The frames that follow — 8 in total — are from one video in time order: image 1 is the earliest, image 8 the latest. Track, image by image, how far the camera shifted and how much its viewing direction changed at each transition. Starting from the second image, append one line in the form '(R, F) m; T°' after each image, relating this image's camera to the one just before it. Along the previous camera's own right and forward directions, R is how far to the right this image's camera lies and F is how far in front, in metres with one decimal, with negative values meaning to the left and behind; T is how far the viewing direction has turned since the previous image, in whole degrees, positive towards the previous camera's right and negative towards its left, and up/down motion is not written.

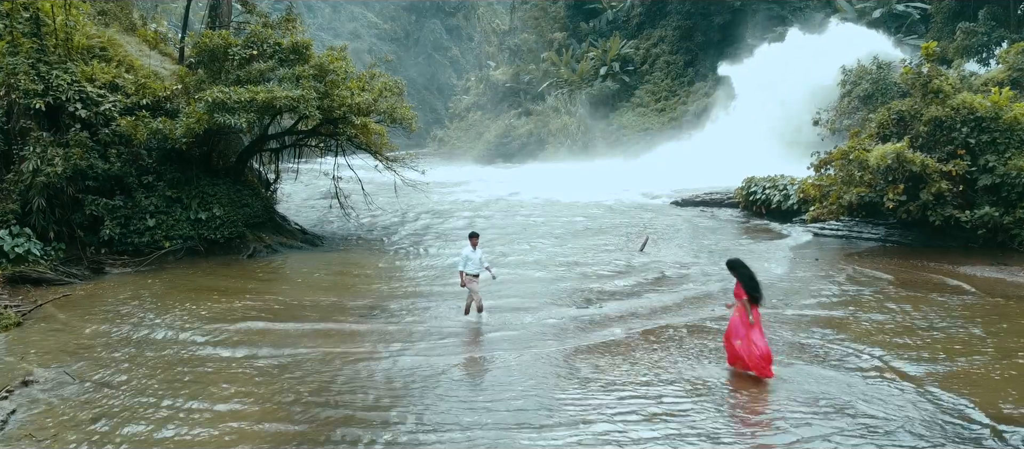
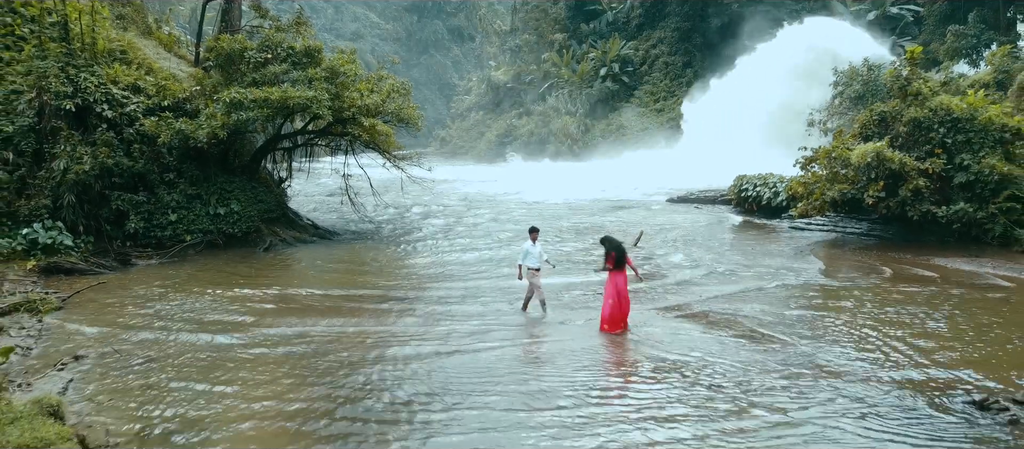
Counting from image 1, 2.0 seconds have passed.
(0.0, -0.6) m; 0°
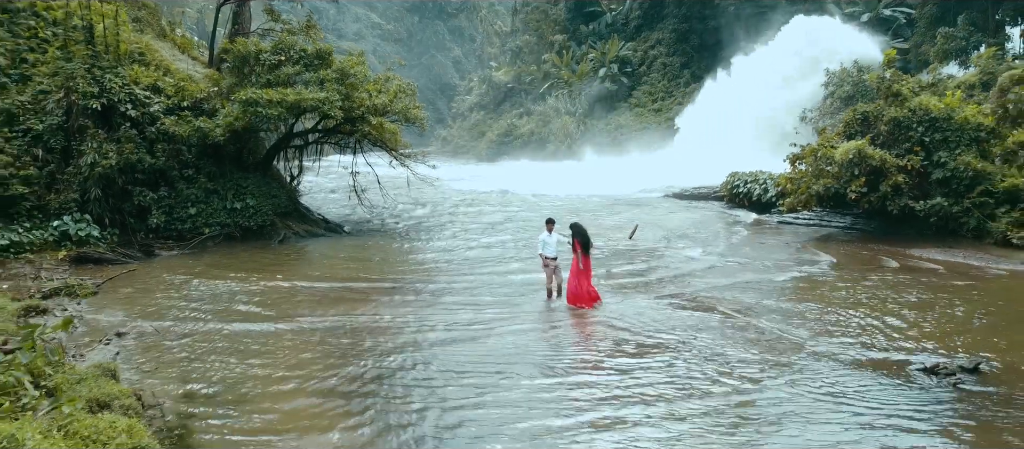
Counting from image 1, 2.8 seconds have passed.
(0.0, -0.6) m; 0°
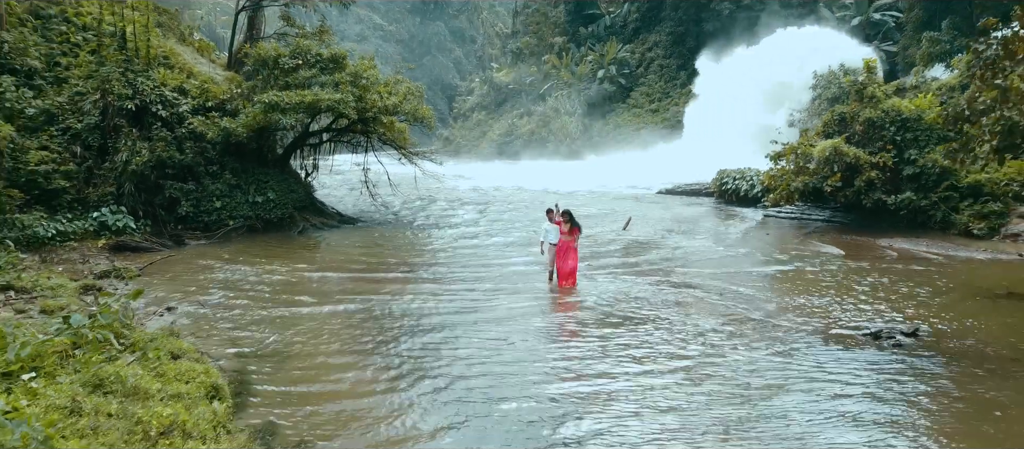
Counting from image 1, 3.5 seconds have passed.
(-0.1, -0.9) m; 0°
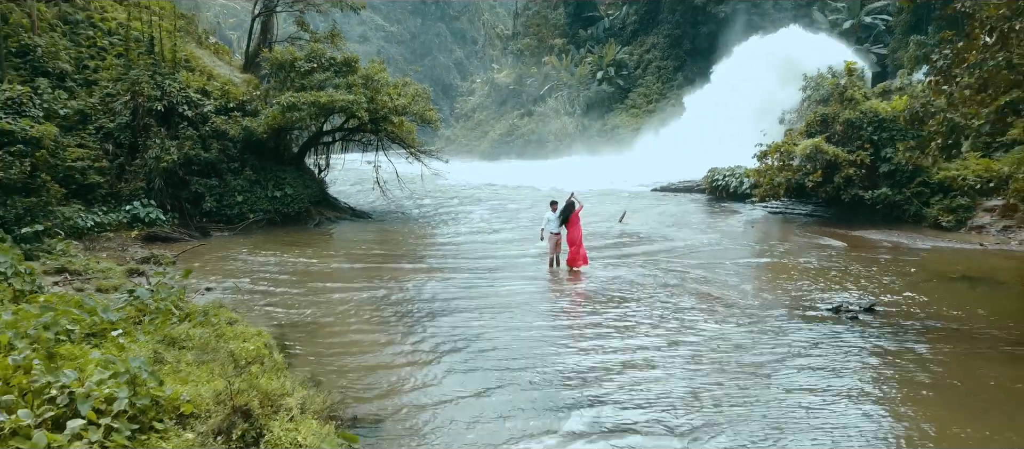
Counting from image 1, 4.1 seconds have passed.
(-0.1, -0.9) m; 0°
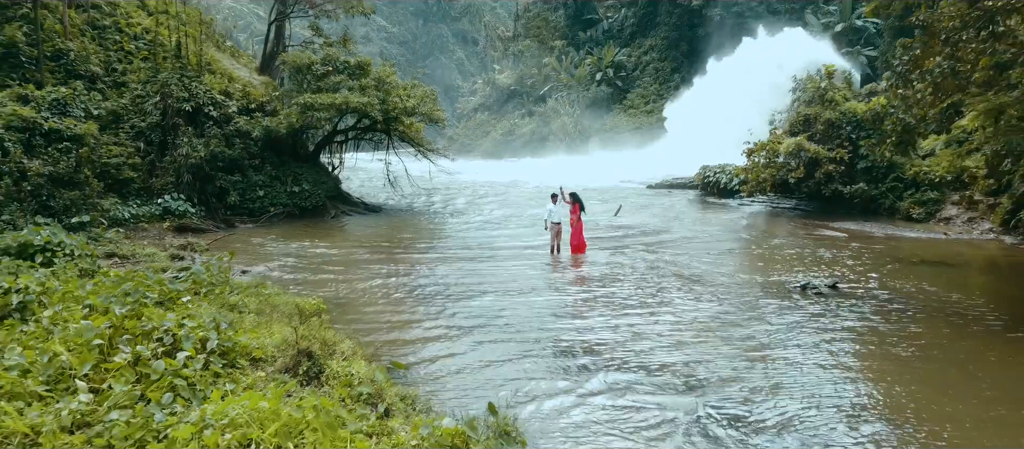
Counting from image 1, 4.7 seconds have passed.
(-0.1, -1.0) m; 0°
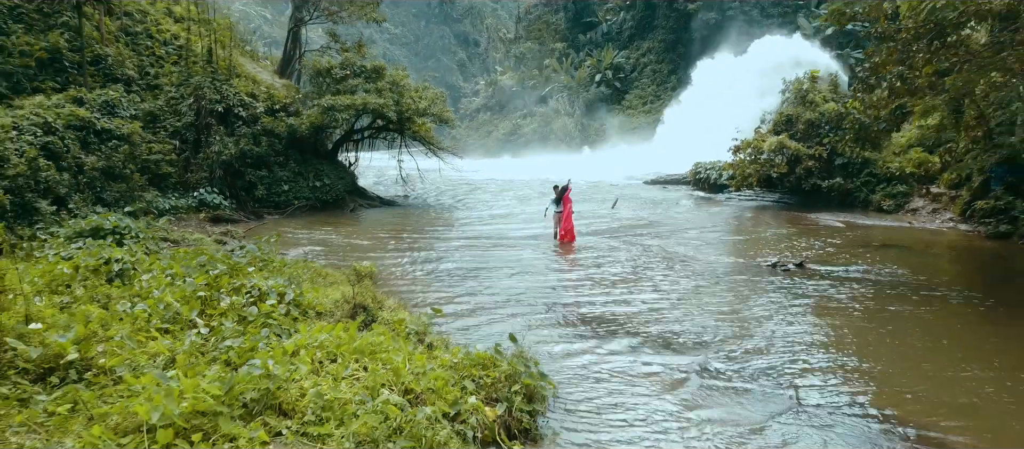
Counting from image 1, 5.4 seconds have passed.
(-0.1, -1.2) m; 0°
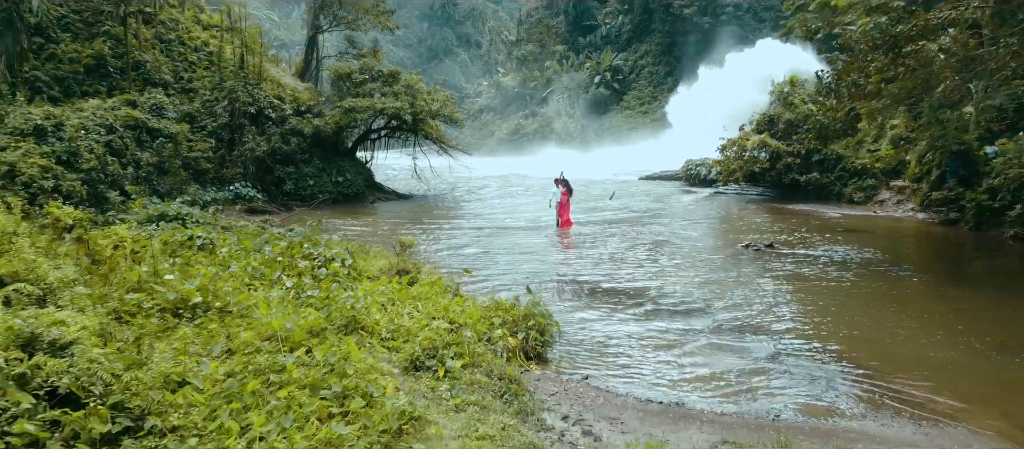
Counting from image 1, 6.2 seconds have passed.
(-0.2, -1.5) m; 0°
